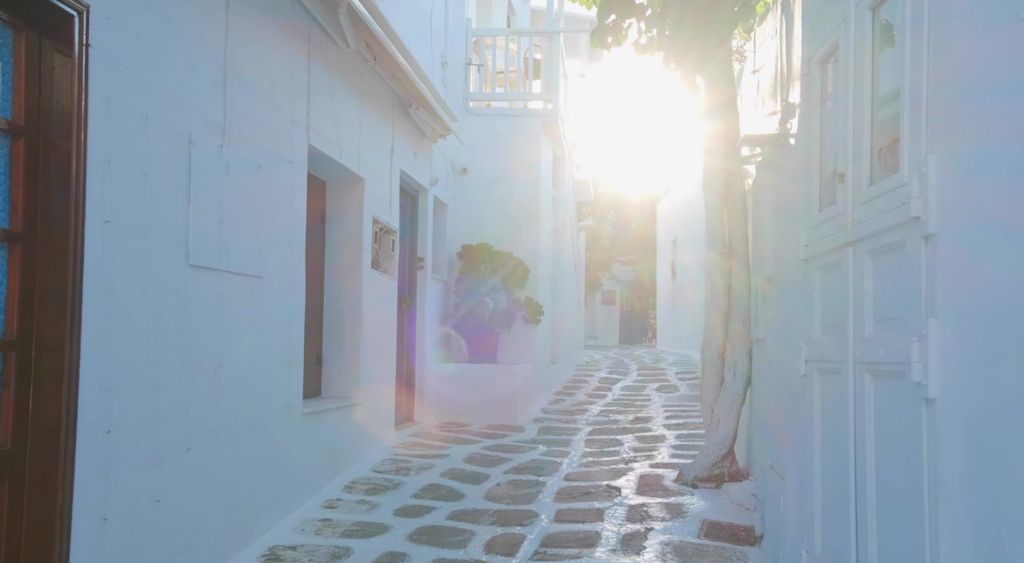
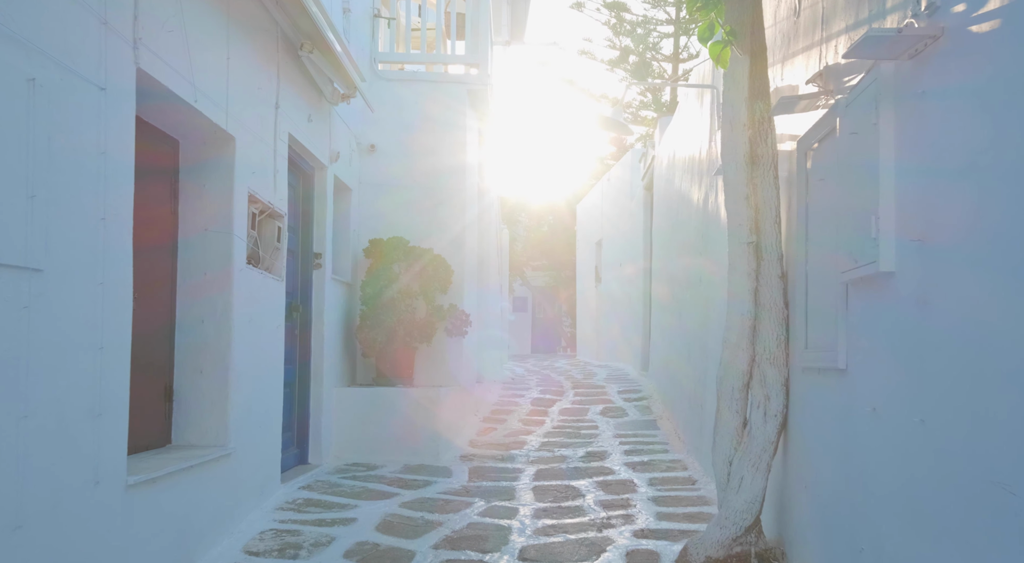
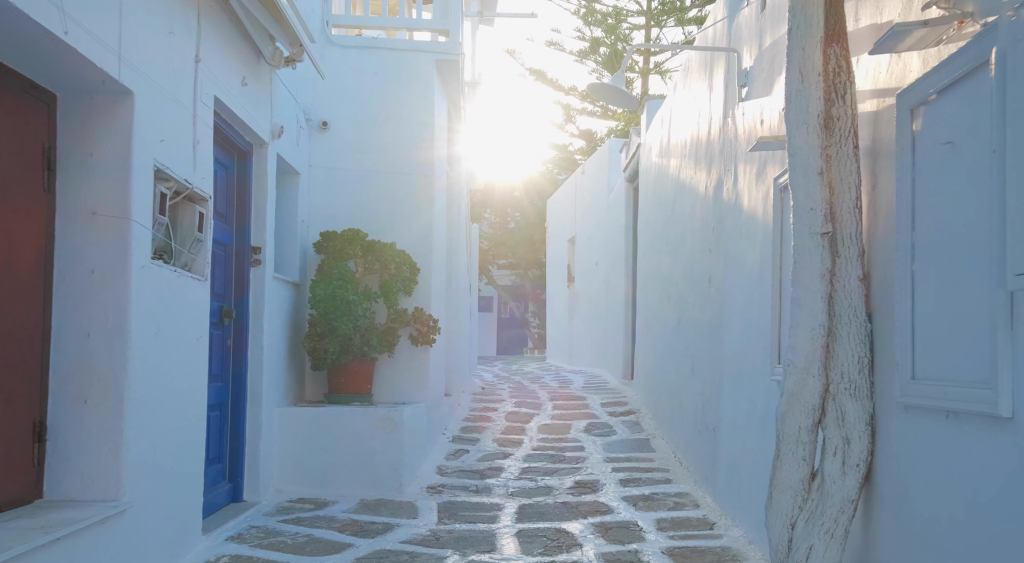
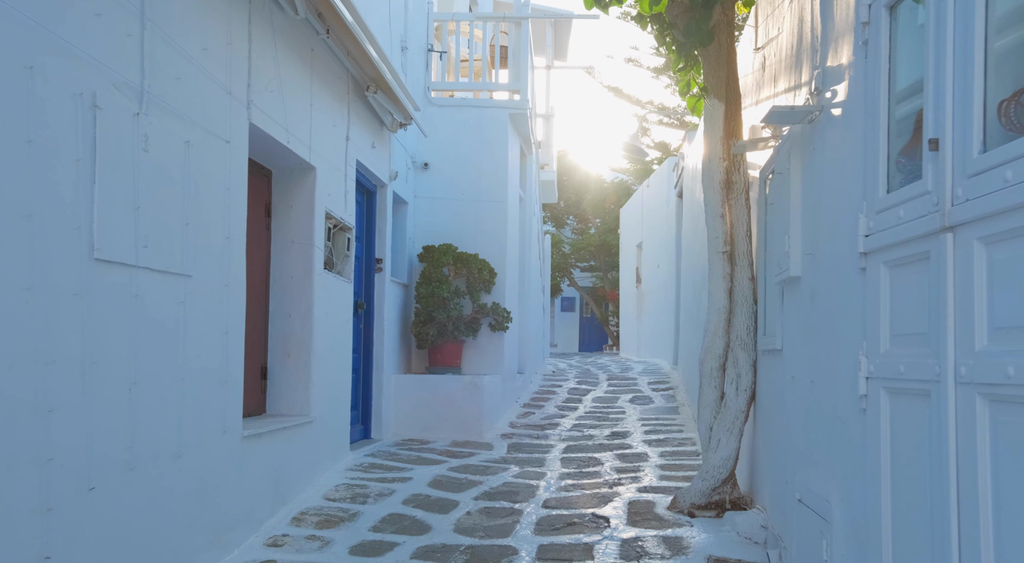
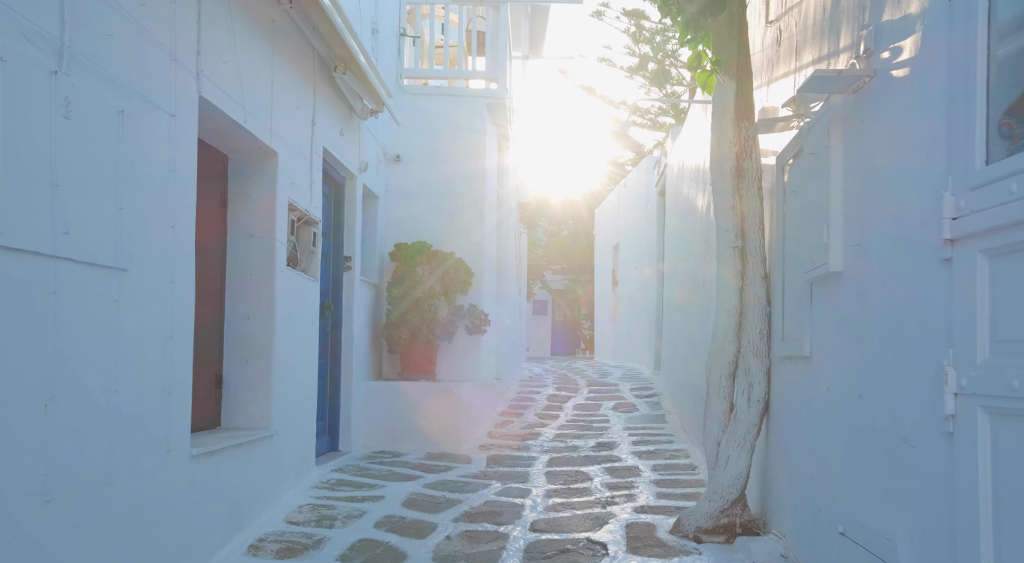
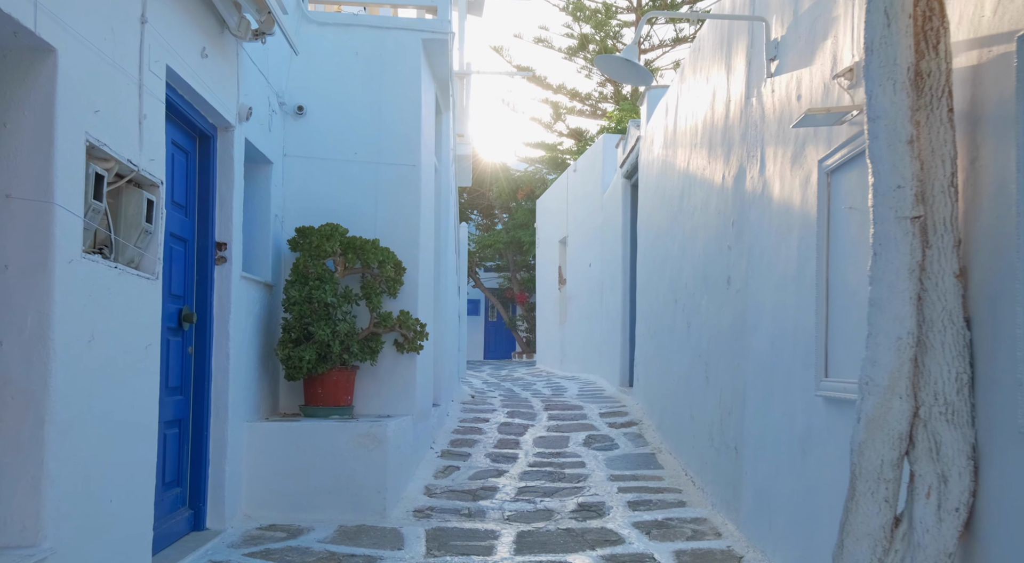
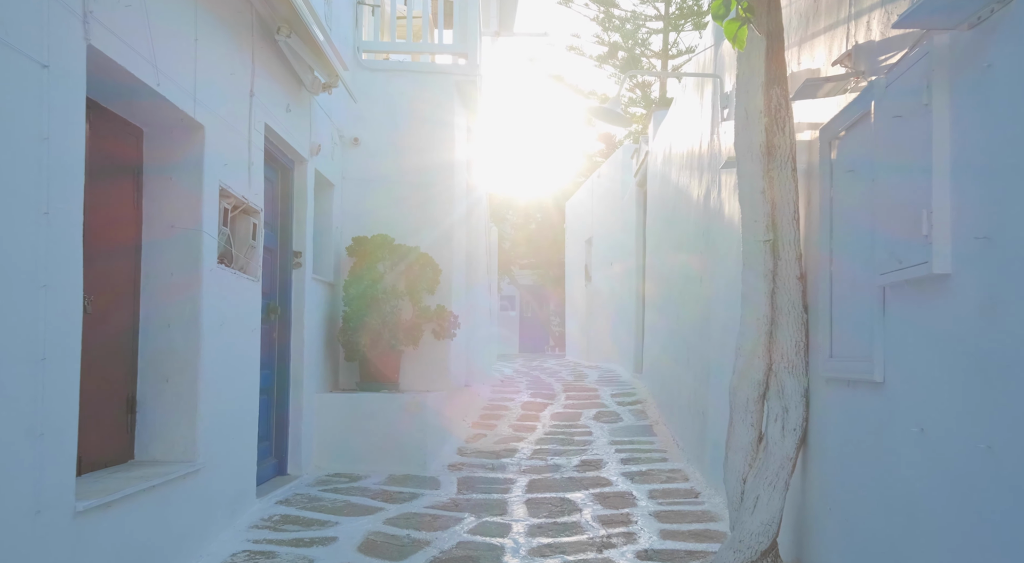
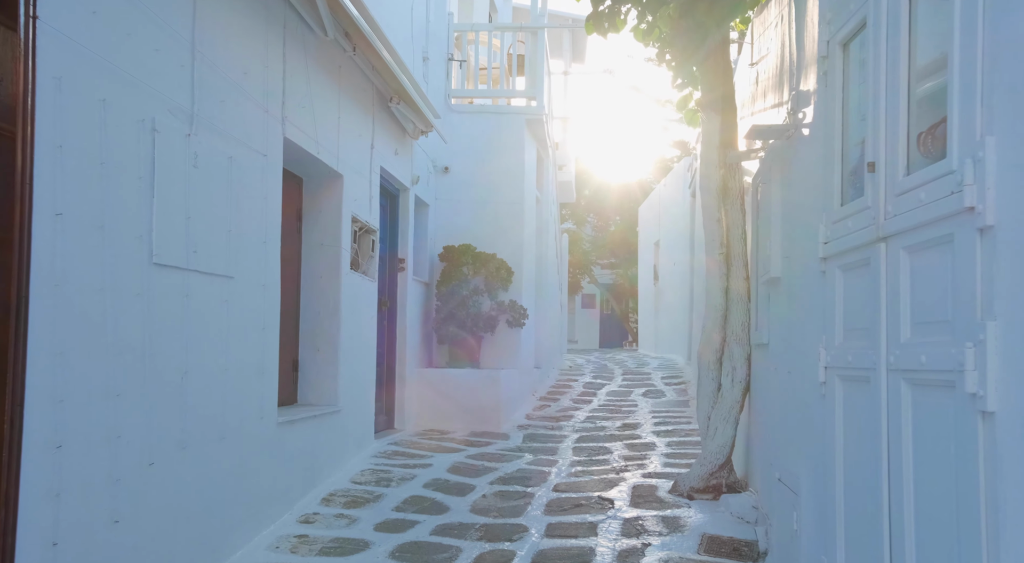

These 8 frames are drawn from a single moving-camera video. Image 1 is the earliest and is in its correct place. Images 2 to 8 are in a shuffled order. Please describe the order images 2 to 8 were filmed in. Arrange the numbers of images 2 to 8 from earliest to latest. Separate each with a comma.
8, 4, 5, 2, 7, 3, 6
